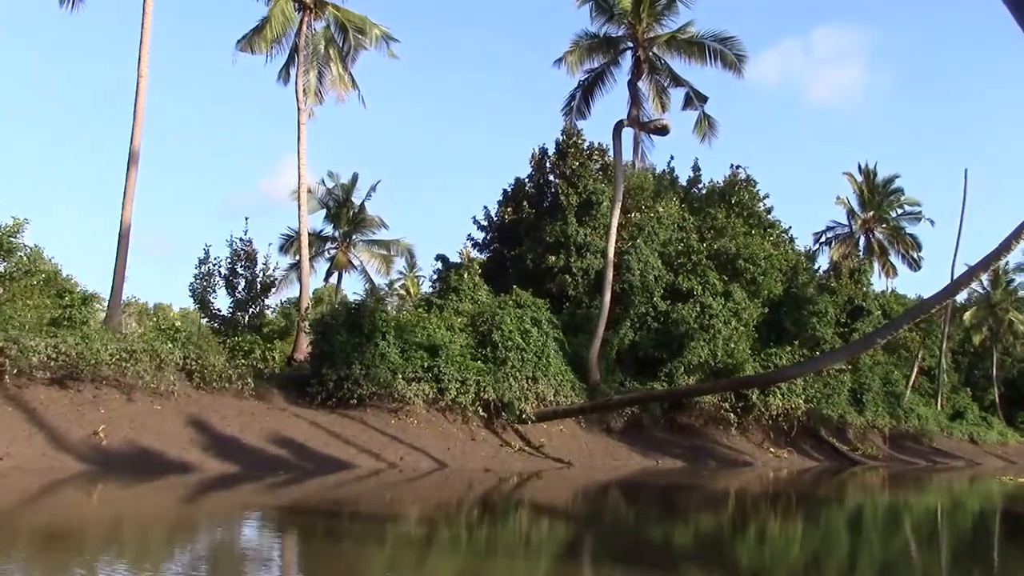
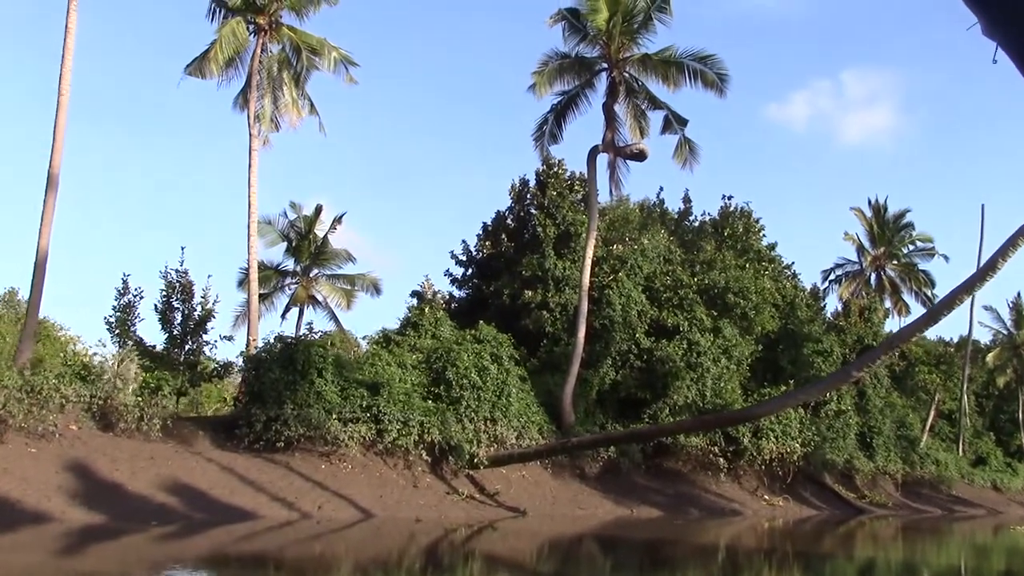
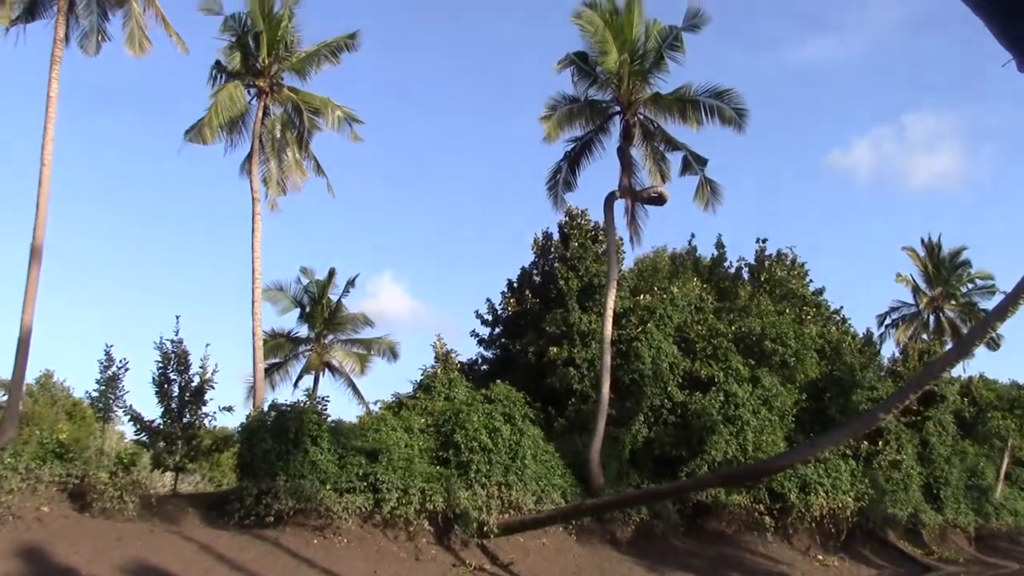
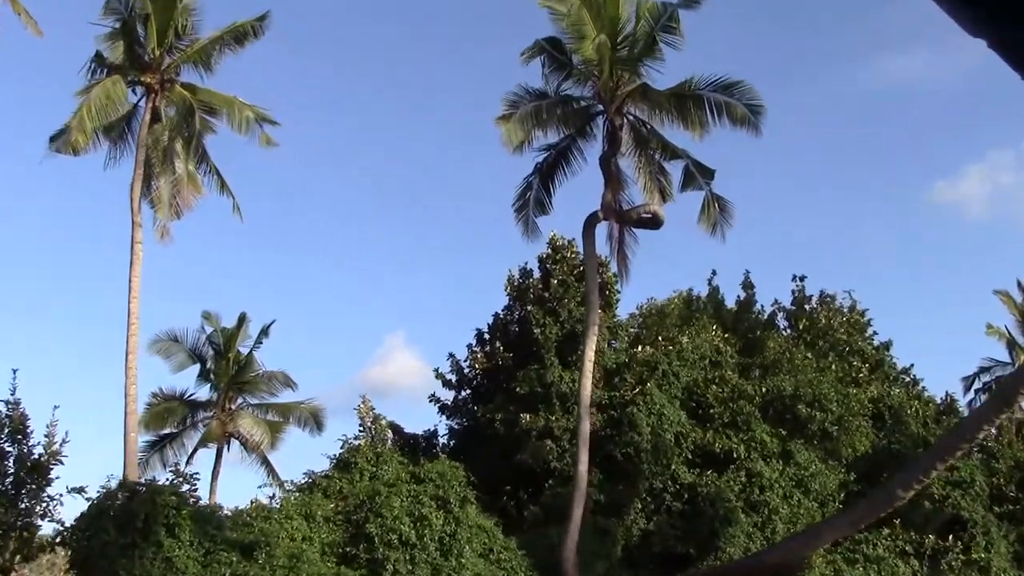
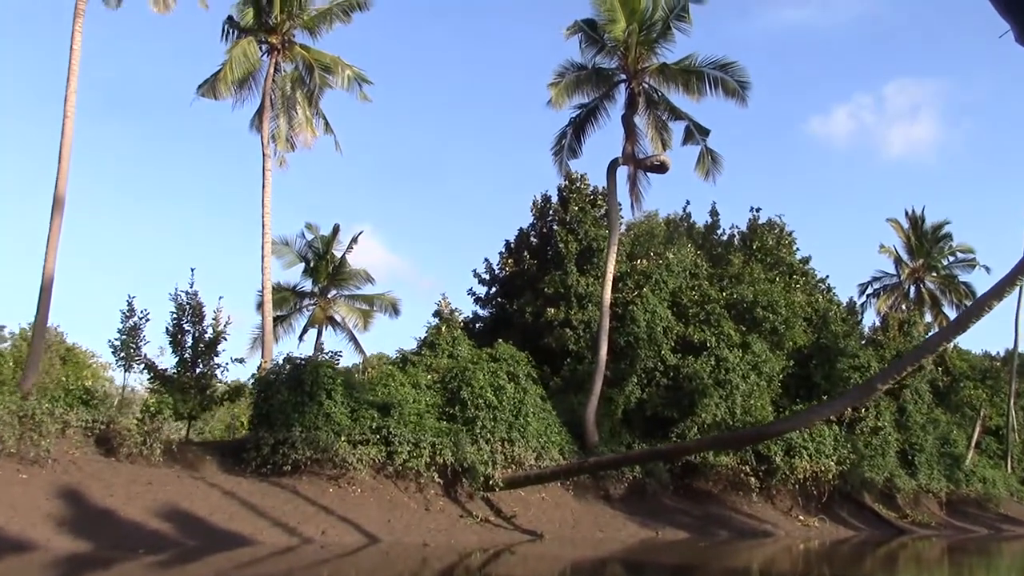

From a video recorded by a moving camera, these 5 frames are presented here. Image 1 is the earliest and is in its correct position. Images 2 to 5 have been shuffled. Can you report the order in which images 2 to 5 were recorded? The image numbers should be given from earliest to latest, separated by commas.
2, 5, 3, 4
